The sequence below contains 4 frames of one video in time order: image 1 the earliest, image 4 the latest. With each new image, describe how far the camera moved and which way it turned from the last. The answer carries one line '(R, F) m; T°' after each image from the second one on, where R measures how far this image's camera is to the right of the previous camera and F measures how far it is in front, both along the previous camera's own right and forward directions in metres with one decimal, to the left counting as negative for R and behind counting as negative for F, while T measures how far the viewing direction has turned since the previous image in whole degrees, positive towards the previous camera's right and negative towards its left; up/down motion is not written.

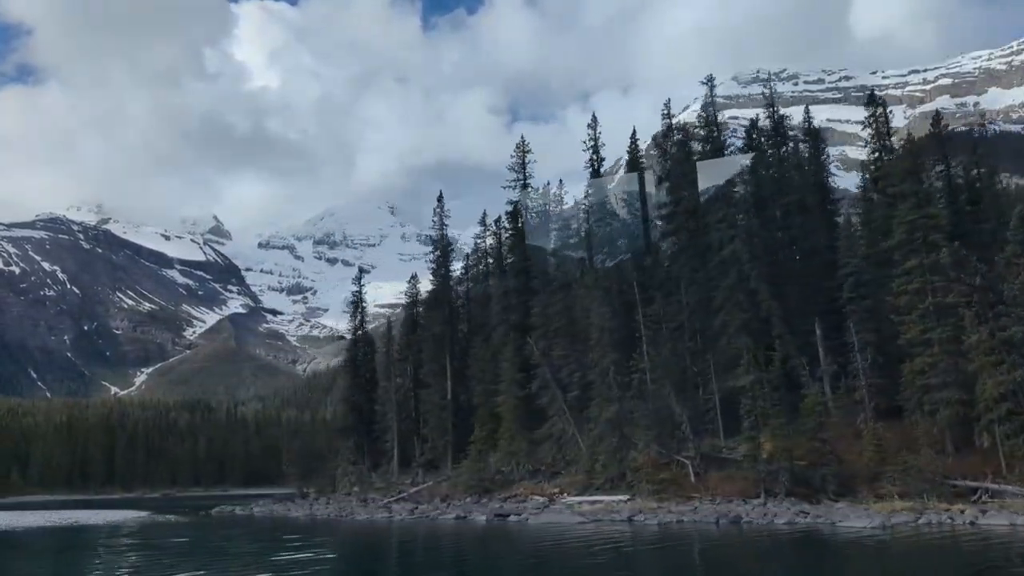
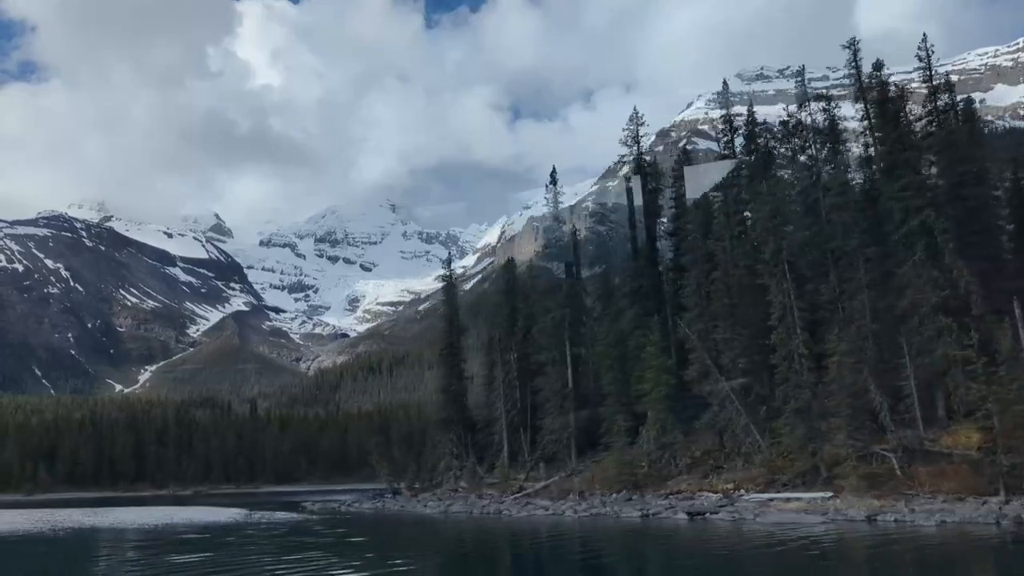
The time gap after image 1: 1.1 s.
(-10.3, +5.6) m; 0°
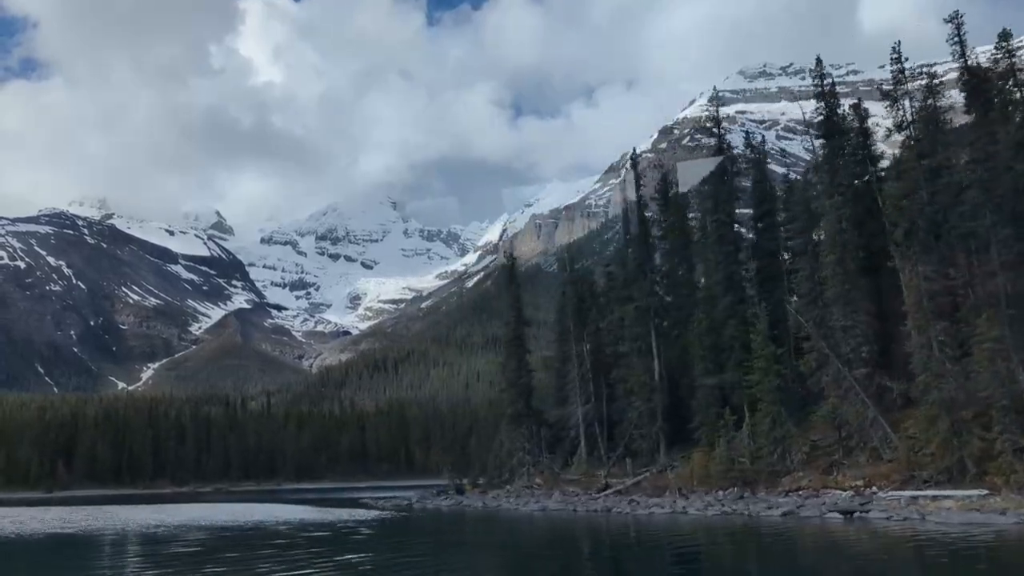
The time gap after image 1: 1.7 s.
(-6.6, +3.5) m; 0°
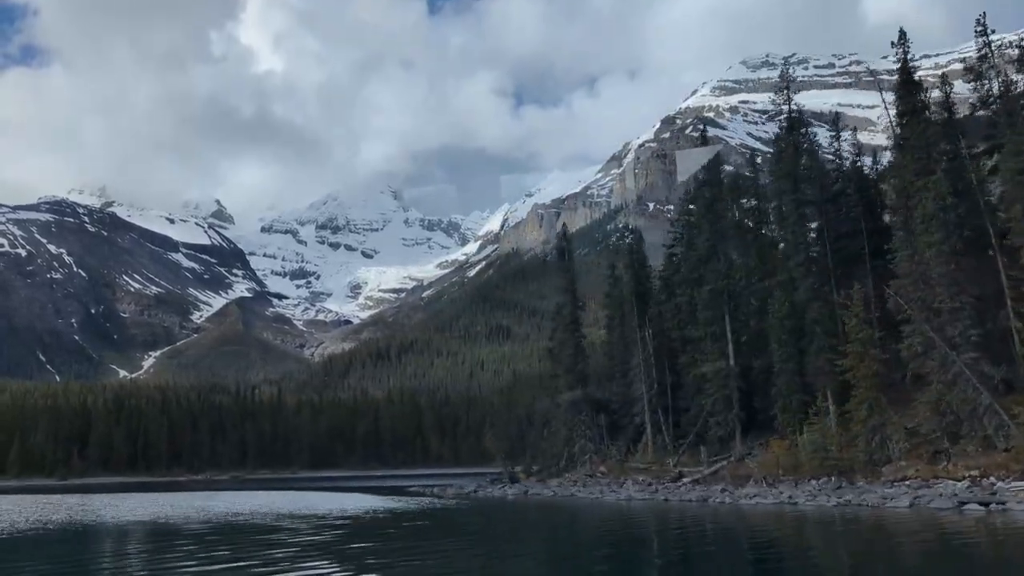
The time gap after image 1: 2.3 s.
(-5.3, +2.7) m; 0°
